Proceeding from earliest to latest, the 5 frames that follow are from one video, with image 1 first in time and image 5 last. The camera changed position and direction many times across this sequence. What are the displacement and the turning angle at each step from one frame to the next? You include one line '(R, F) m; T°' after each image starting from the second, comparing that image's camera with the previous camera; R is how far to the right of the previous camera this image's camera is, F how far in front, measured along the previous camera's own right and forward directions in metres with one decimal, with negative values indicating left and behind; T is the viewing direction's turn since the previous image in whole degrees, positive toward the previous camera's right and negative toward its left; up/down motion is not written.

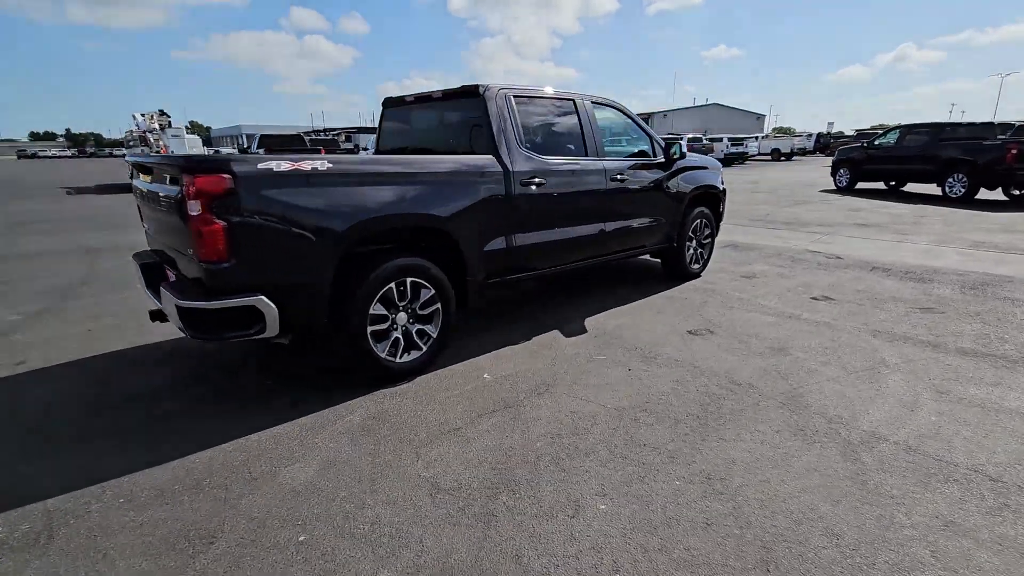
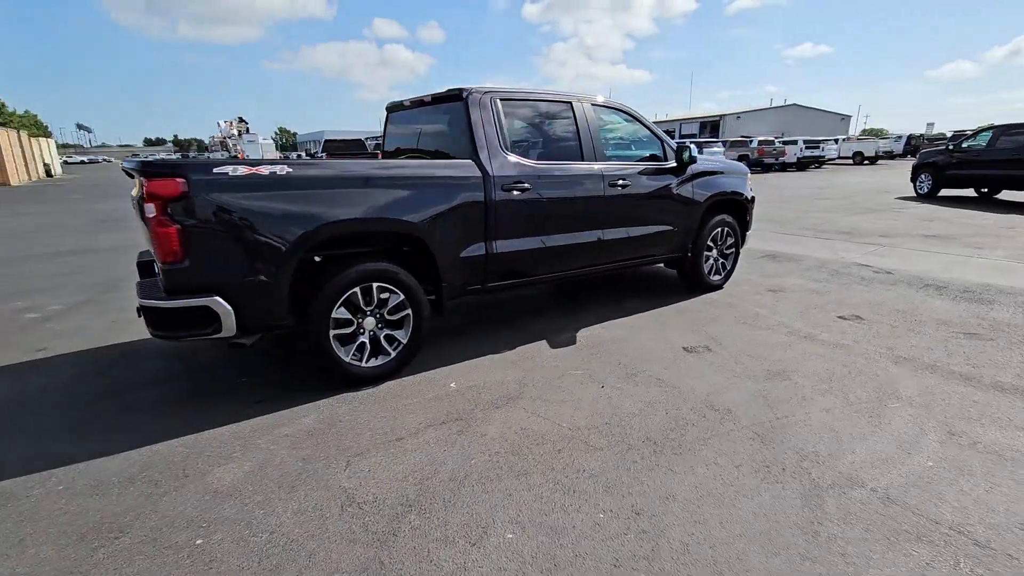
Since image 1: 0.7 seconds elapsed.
(+0.7, +0.2) m; -7°
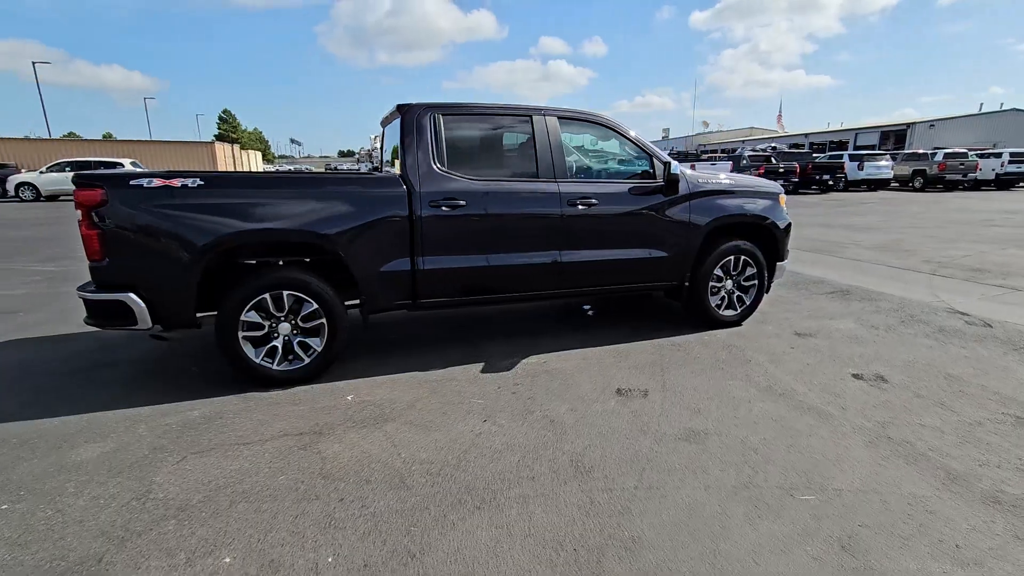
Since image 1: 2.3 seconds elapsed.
(+1.7, +0.4) m; -16°
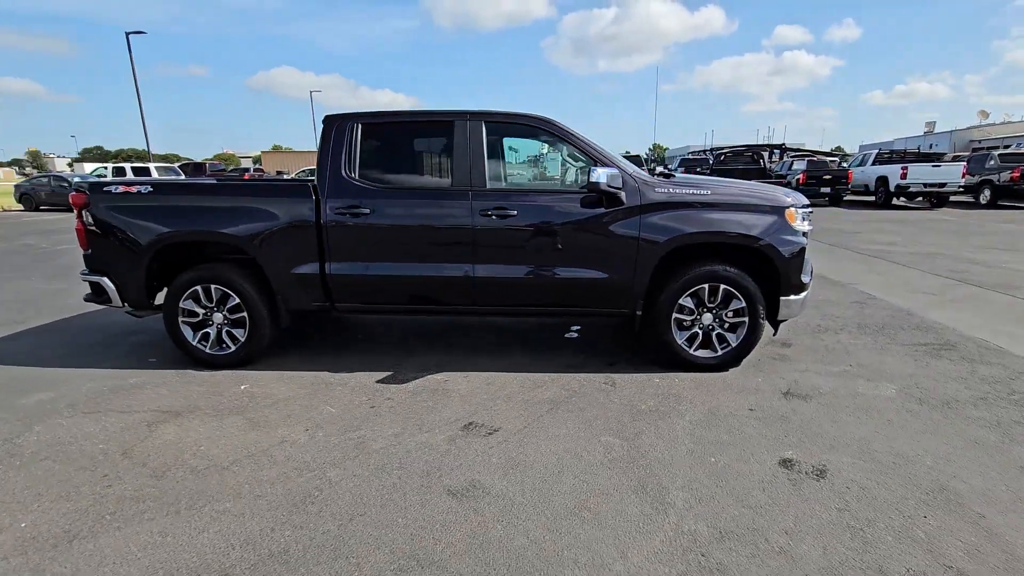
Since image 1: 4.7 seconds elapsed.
(+2.3, +0.7) m; -22°
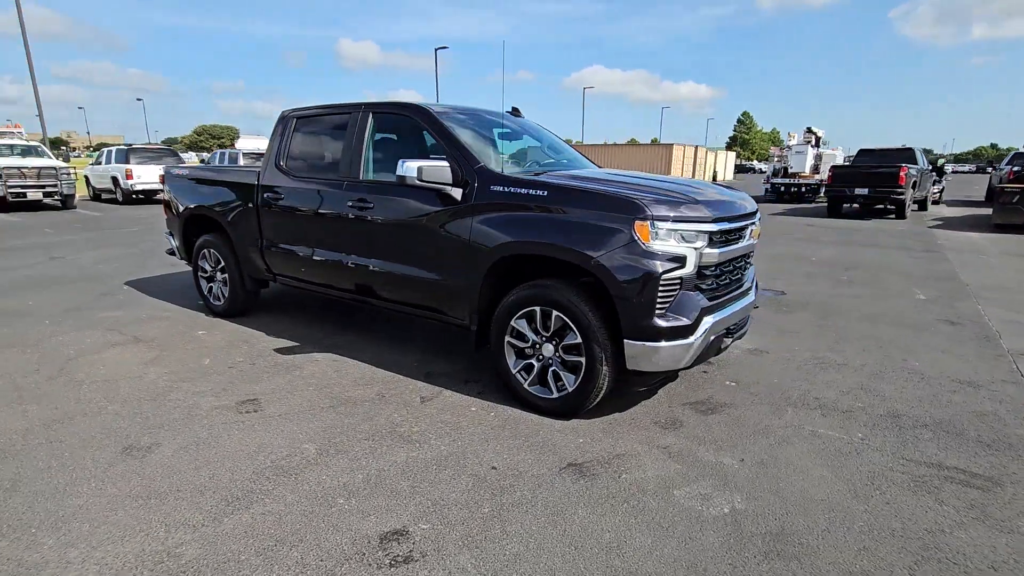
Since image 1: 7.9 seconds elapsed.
(+3.0, +1.1) m; -29°
